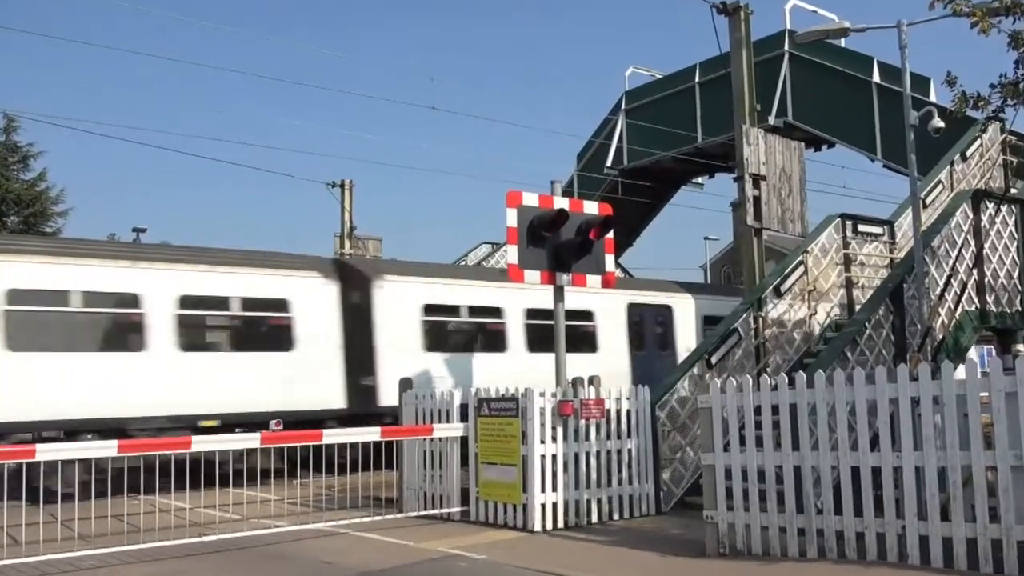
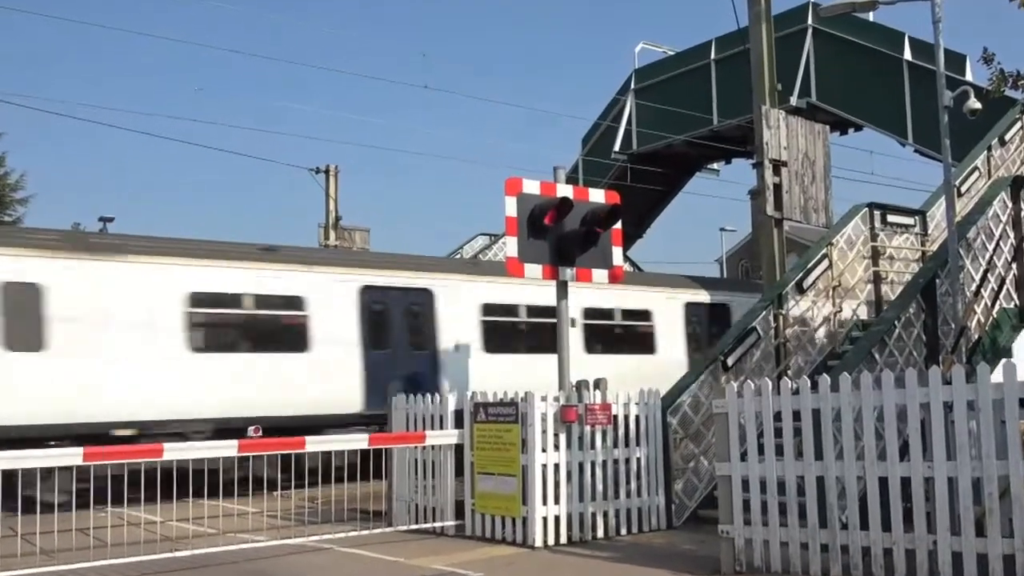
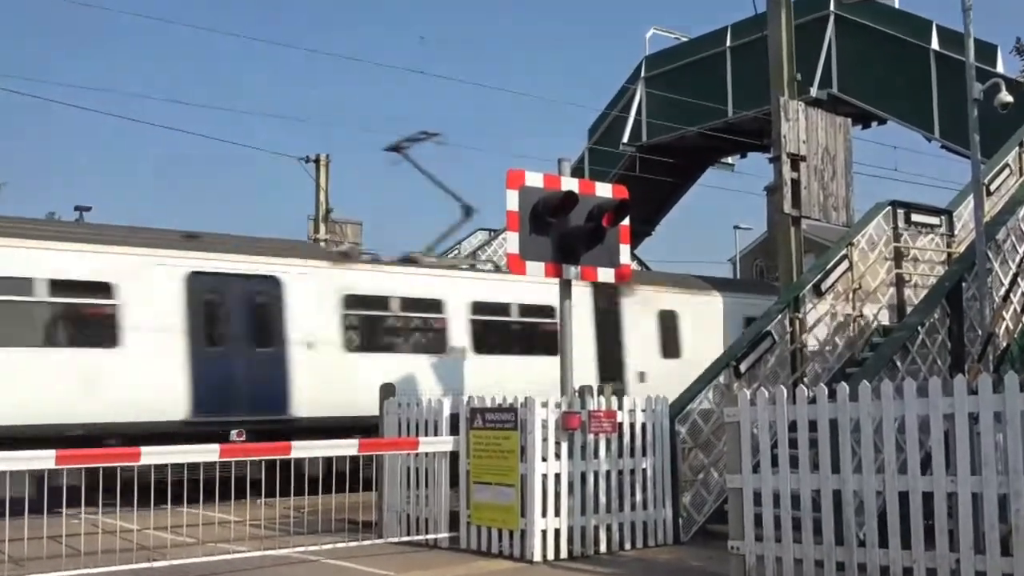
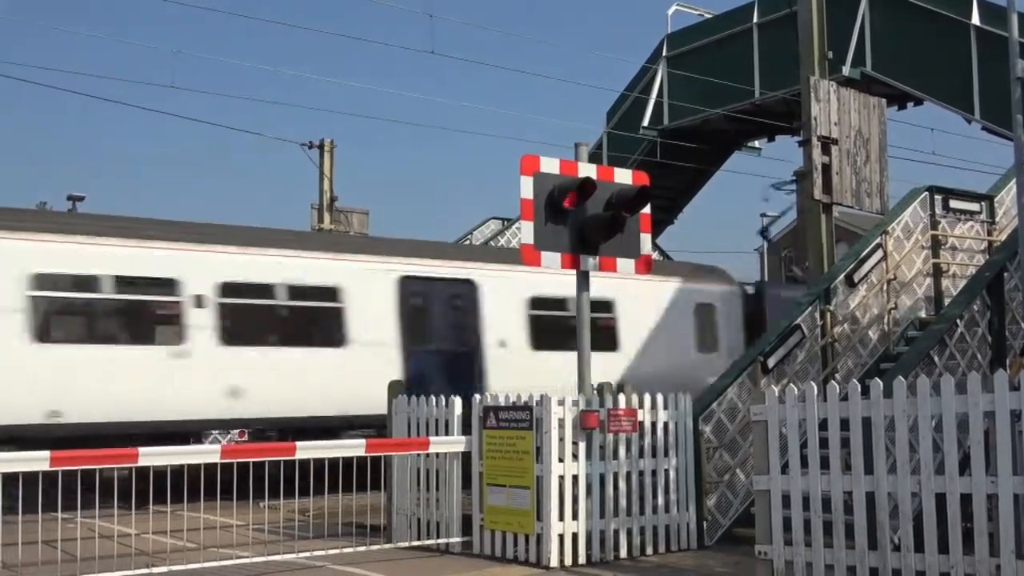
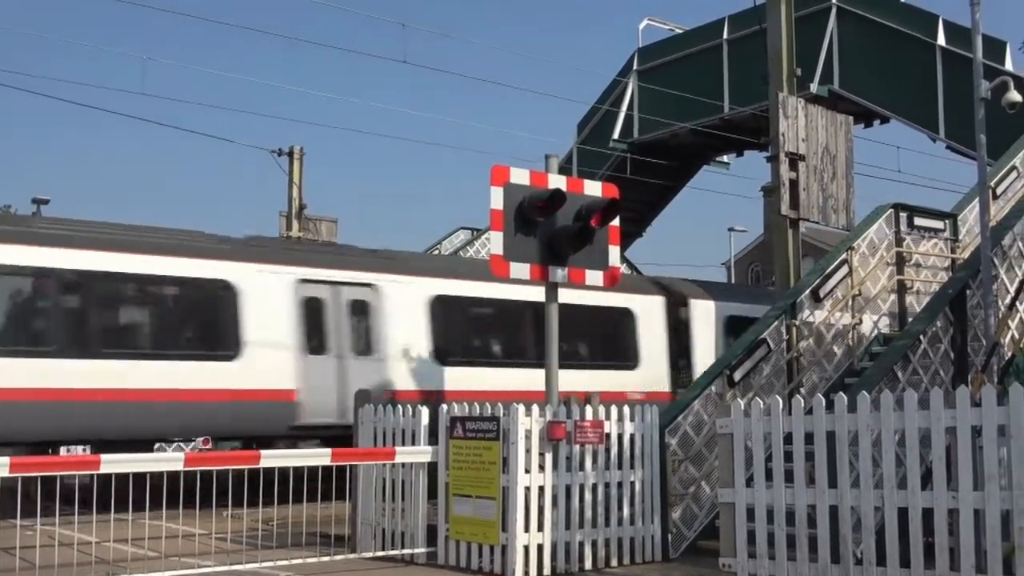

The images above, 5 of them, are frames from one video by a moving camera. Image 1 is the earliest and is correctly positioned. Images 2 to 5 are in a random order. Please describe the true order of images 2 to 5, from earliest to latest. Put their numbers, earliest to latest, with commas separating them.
2, 3, 4, 5
